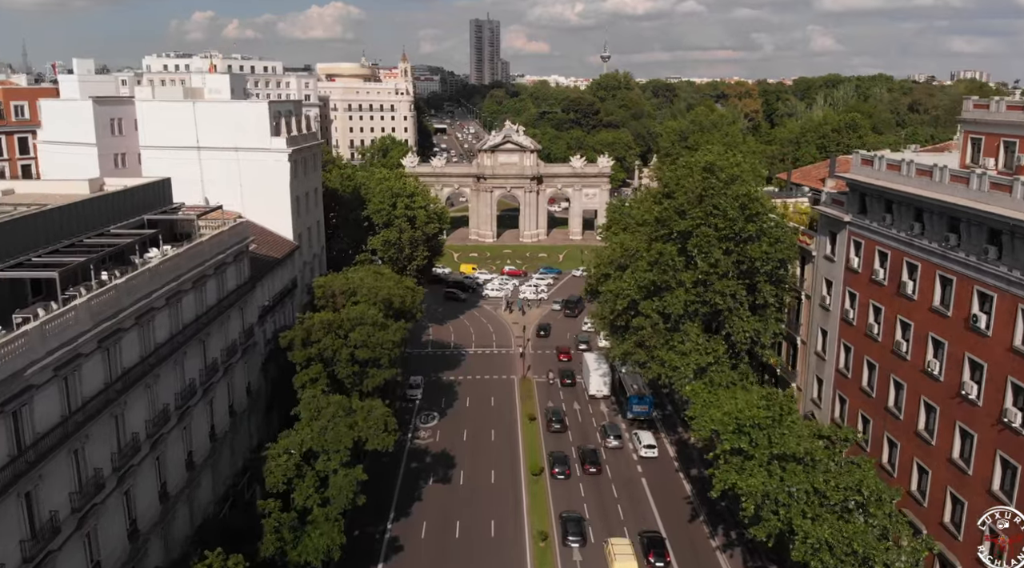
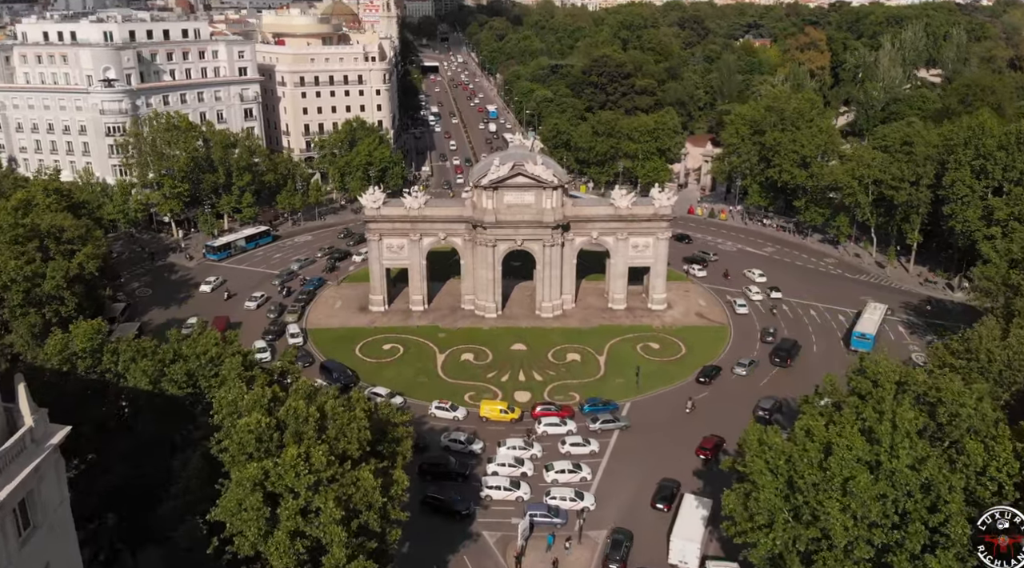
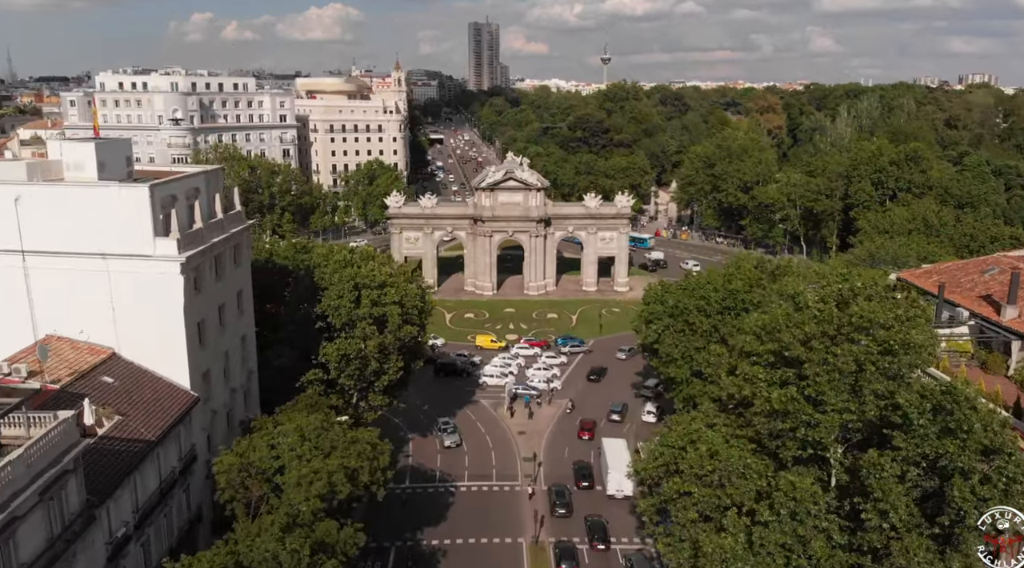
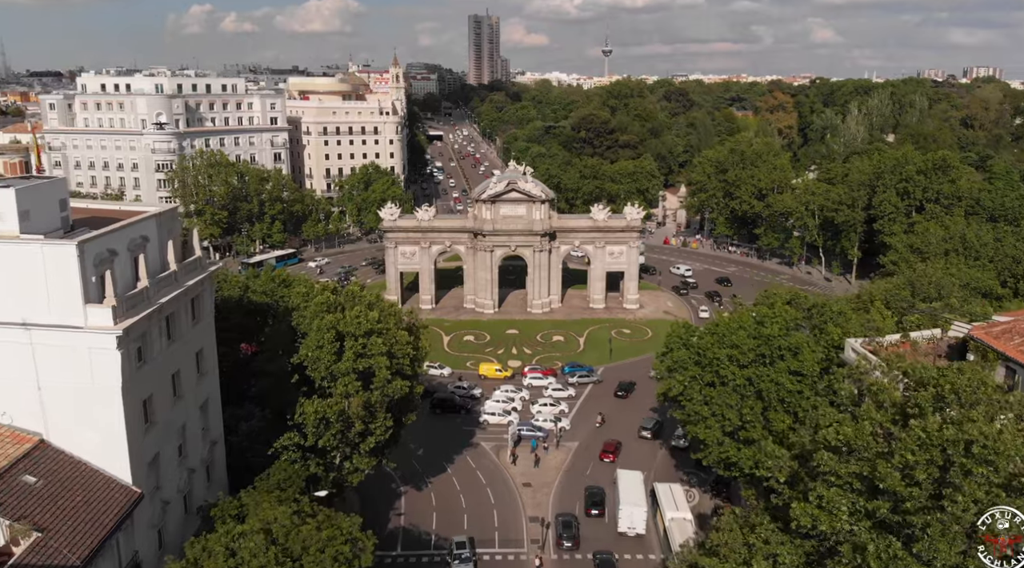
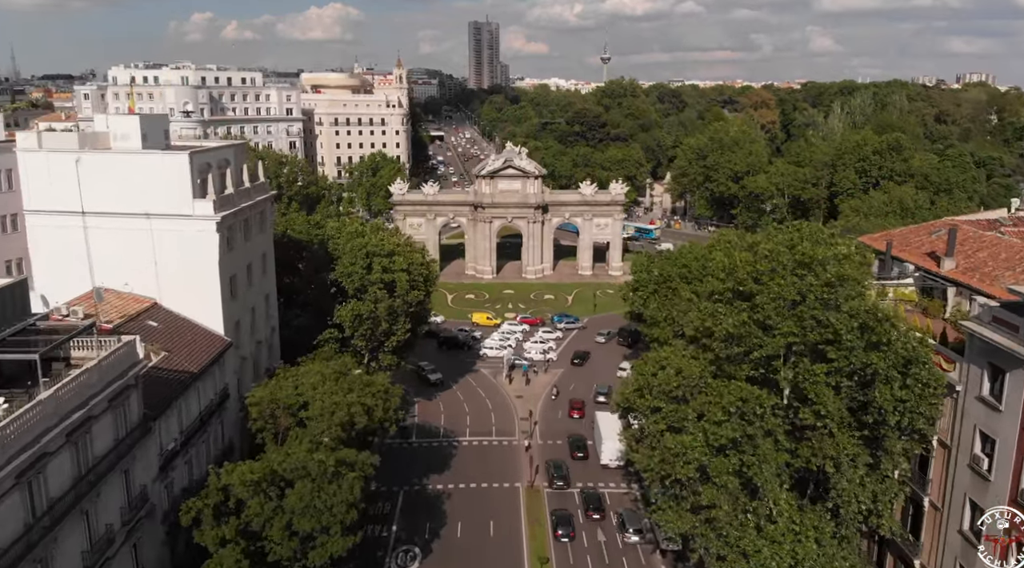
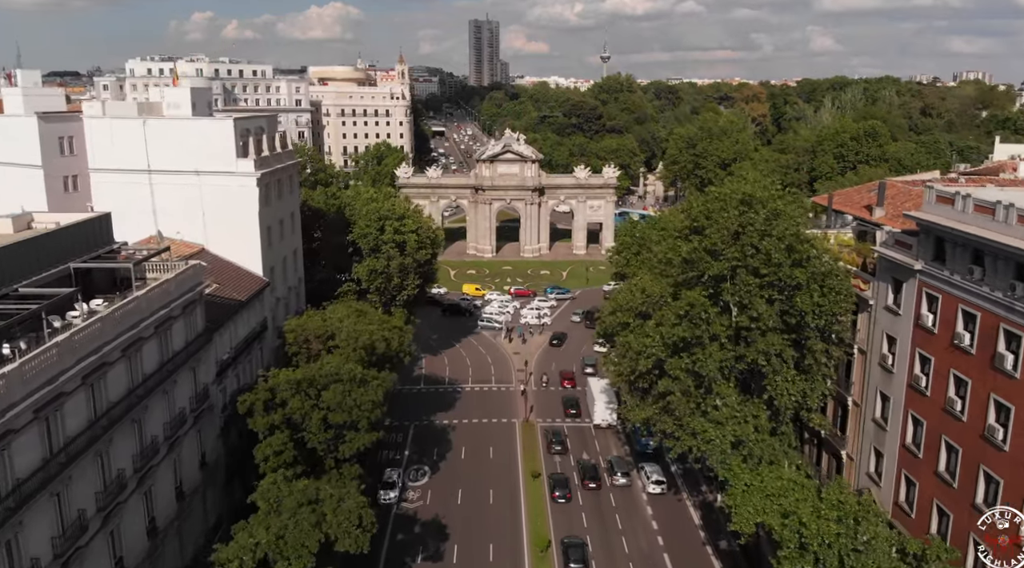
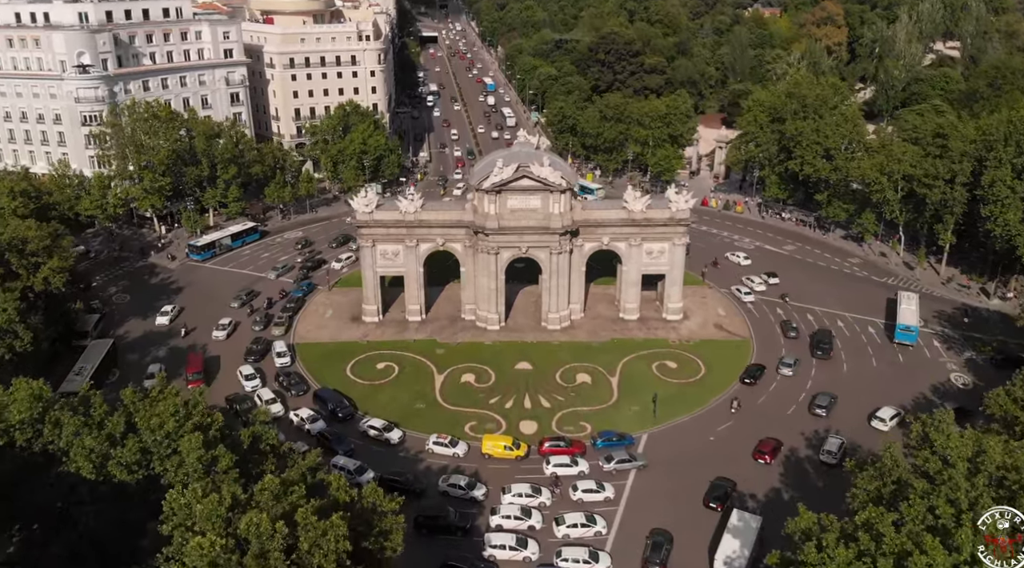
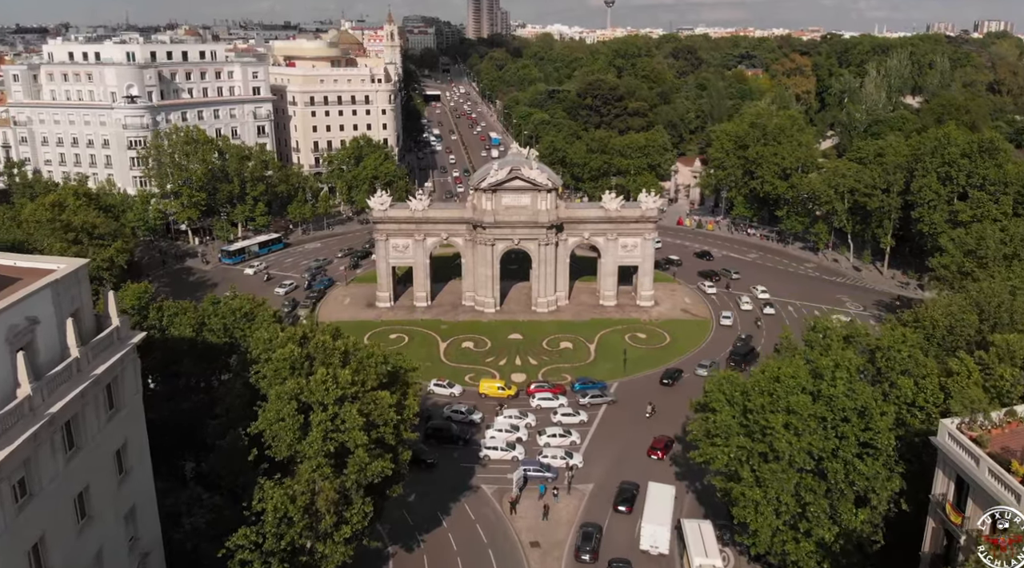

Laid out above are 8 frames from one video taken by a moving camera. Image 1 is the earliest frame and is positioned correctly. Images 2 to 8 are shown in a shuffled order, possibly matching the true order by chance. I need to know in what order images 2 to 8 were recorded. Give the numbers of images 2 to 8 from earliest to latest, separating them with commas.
6, 5, 3, 4, 8, 2, 7
